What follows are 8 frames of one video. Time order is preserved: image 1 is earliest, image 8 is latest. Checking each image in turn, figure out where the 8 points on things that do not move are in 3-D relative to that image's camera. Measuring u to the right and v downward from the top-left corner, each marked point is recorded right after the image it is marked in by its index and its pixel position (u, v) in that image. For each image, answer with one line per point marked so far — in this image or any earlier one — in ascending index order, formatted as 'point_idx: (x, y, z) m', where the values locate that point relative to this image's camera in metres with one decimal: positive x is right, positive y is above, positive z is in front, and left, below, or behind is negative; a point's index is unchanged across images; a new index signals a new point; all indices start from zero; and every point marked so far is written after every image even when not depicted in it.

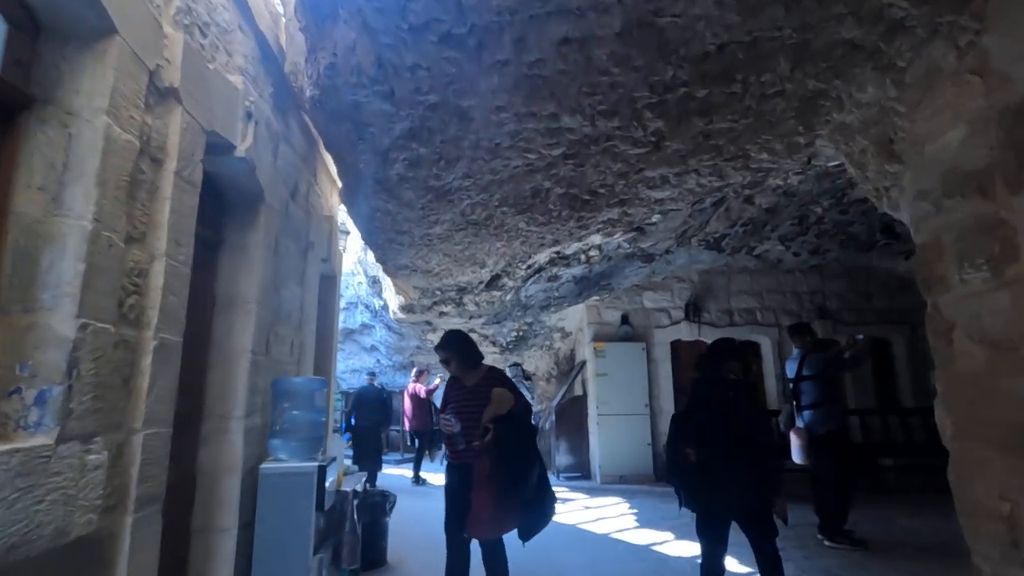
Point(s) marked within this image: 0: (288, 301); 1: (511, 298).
0: (-1.2, -0.1, +2.9) m
1: (0.0, -0.1, +5.6) m
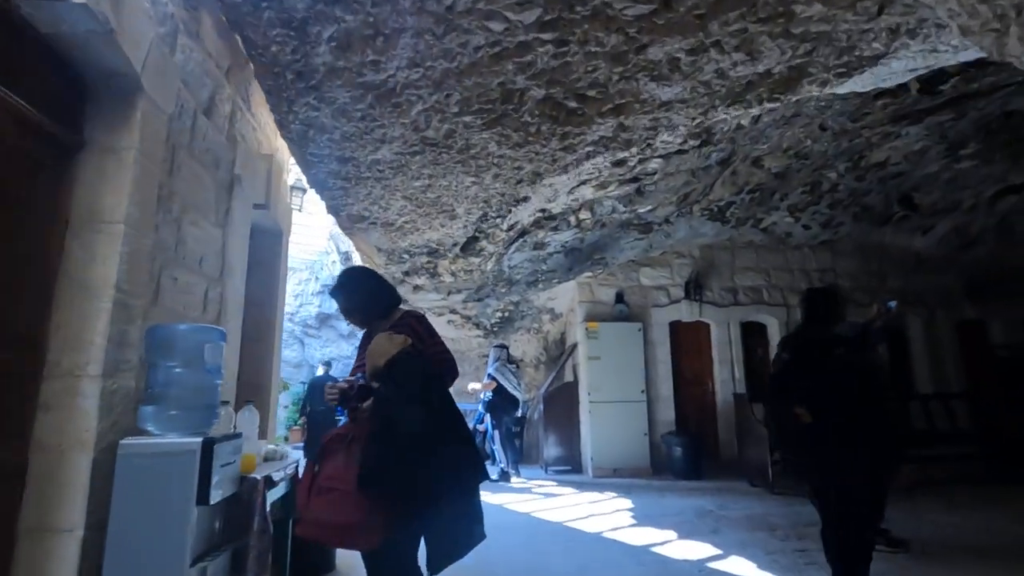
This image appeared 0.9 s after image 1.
0: (-1.4, +0.2, +2.3) m
1: (-0.2, +0.2, +5.0) m
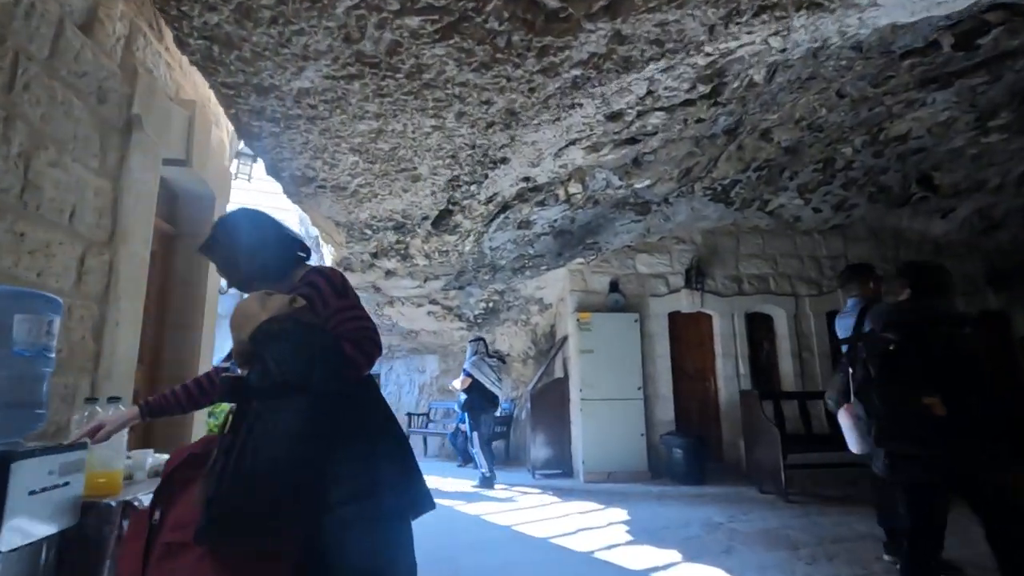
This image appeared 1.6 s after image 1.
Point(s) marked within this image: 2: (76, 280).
0: (-1.5, +0.3, +1.8) m
1: (-0.3, +0.3, +4.4) m
2: (-1.5, 0.0, +1.9) m
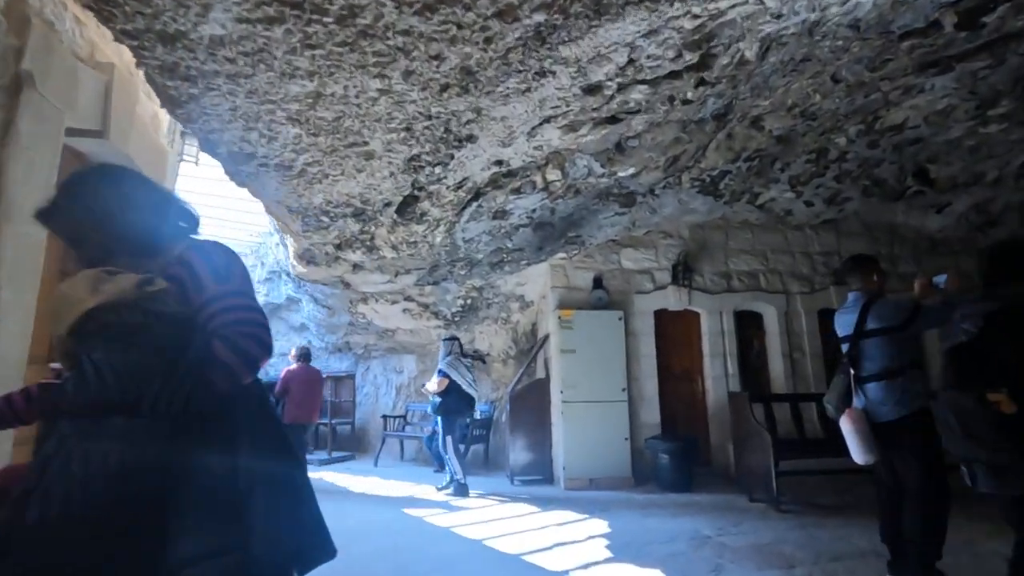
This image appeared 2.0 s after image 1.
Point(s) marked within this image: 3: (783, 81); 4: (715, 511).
0: (-1.6, +0.4, +1.4) m
1: (-0.5, +0.3, +4.1) m
2: (-1.7, +0.1, +1.6) m
3: (+2.0, +1.6, +4.0) m
4: (+1.5, -1.6, +3.9) m
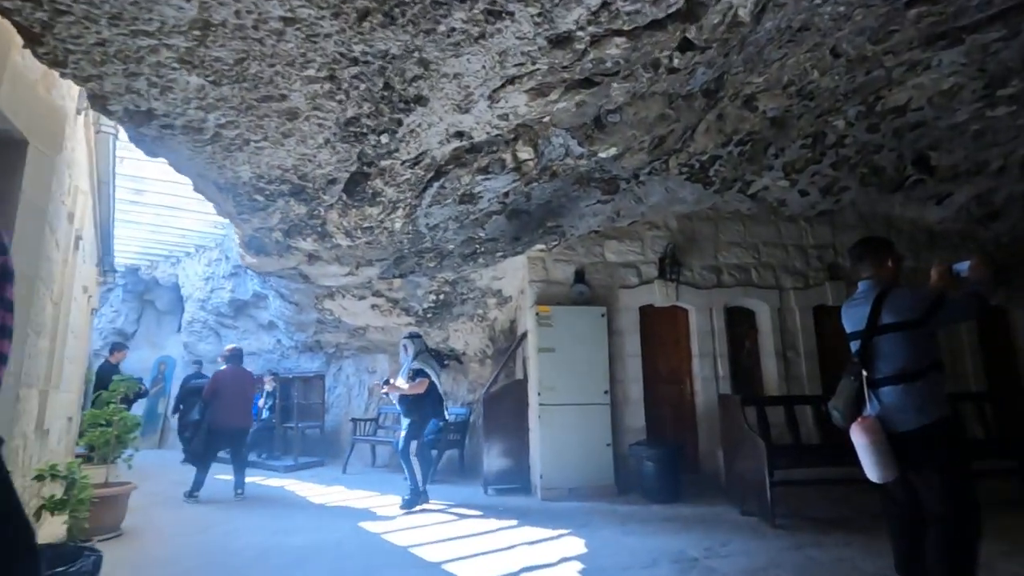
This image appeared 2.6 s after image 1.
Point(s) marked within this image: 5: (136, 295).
0: (-1.8, +0.4, +1.0) m
1: (-0.7, +0.4, +3.7) m
2: (-1.9, +0.1, +1.1) m
3: (+1.8, +1.6, +3.7) m
4: (+1.3, -1.6, +3.5) m
5: (-7.0, -0.1, +10.0) m
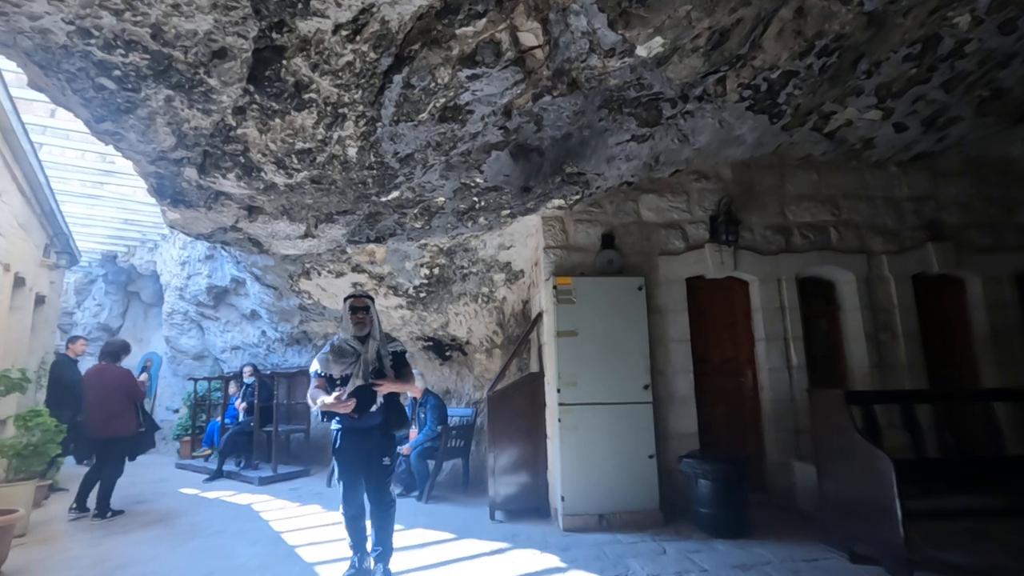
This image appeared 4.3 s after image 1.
0: (-1.9, +0.6, 0.0) m
1: (-0.7, +0.6, +2.7) m
2: (-1.9, +0.3, +0.1) m
3: (+1.8, +1.9, +2.5) m
4: (+1.3, -1.3, +2.4) m
5: (-6.7, 0.0, +9.2) m
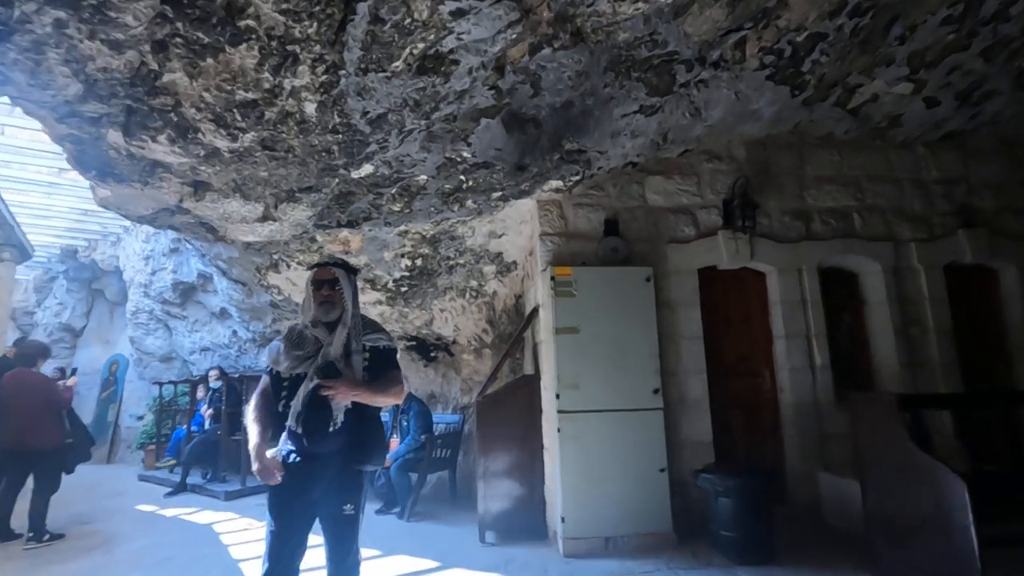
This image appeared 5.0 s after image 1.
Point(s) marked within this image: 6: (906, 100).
0: (-1.9, +0.7, -0.5) m
1: (-0.7, +0.7, +2.2) m
2: (-1.9, +0.4, -0.3) m
3: (+1.8, +1.9, +2.1) m
4: (+1.3, -1.3, +2.0) m
5: (-6.9, +0.1, +8.6) m
6: (+2.7, +1.3, +3.7) m
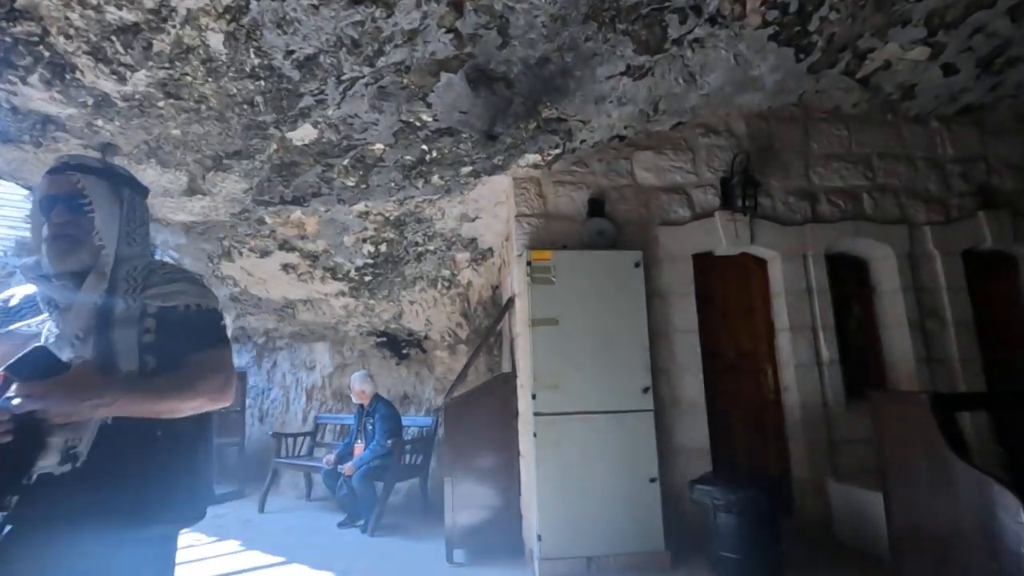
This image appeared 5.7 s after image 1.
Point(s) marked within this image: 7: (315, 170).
0: (-2.0, +0.8, -0.9) m
1: (-0.9, +0.8, +1.8) m
2: (-2.0, +0.4, -0.7) m
3: (+1.7, +2.0, +1.7) m
4: (+1.1, -1.2, +1.6) m
5: (-7.1, +0.1, +8.1) m
6: (+2.5, +1.4, +3.3) m
7: (-1.0, +0.6, +2.7) m
